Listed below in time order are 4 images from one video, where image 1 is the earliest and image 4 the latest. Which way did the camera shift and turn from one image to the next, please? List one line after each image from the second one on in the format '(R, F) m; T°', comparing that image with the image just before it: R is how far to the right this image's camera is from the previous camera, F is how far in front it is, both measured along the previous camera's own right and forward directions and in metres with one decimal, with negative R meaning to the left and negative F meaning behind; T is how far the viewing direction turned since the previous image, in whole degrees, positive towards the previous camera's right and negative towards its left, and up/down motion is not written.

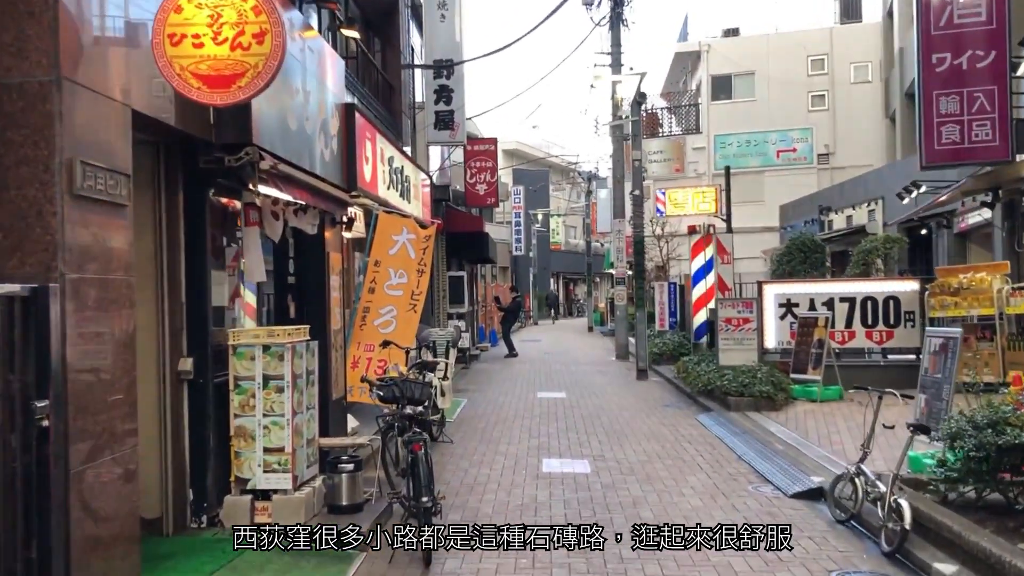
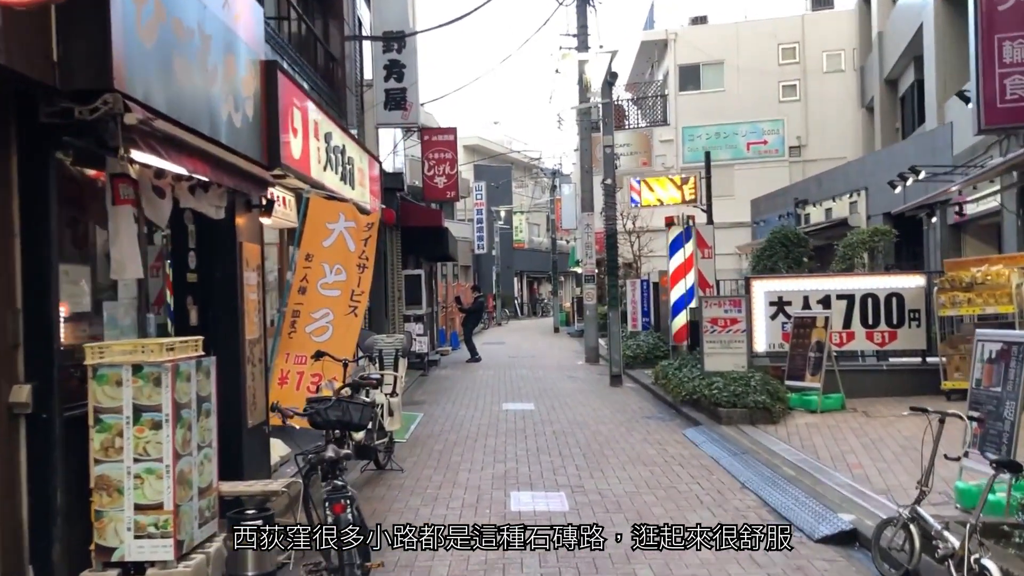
(0.0, +1.5) m; +2°
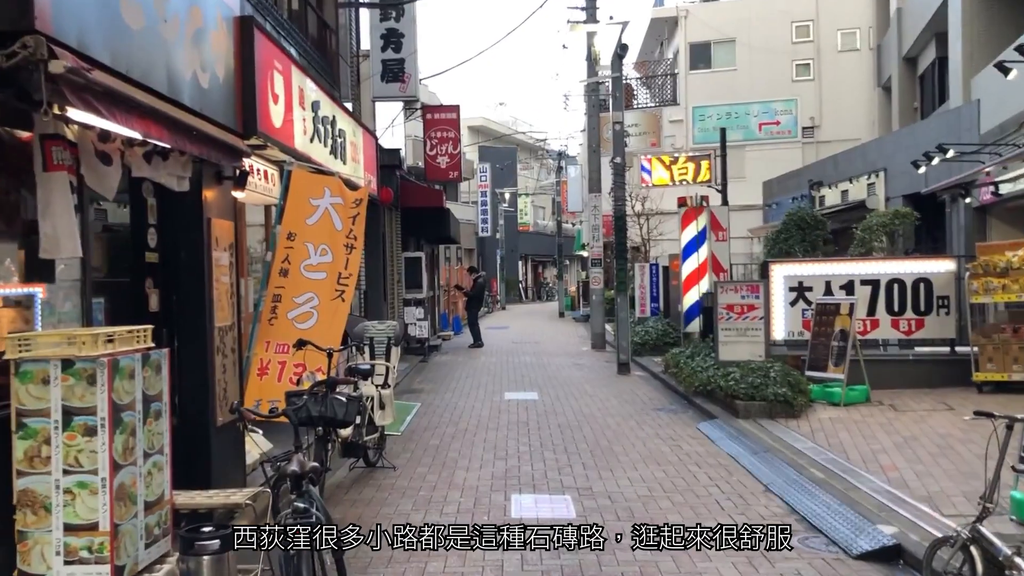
(0.0, +0.7) m; 0°
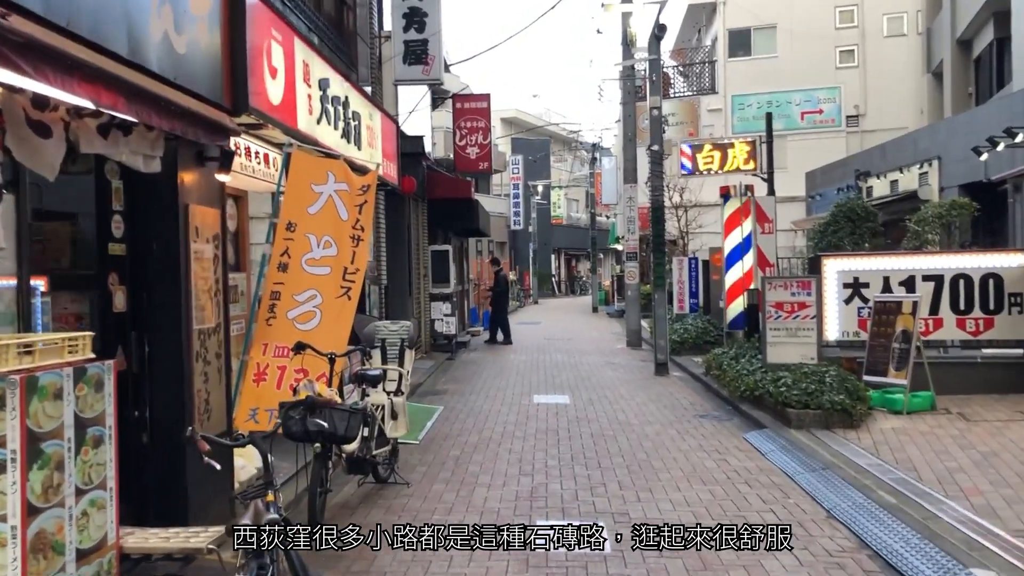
(0.0, +0.8) m; -2°
